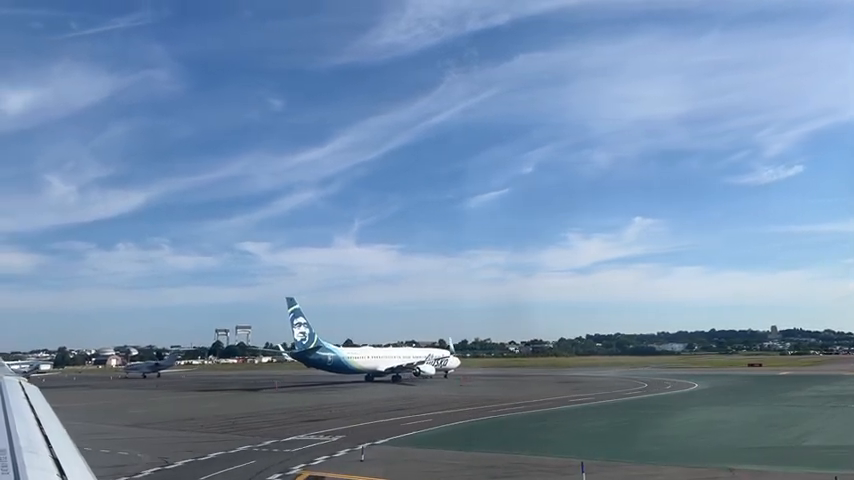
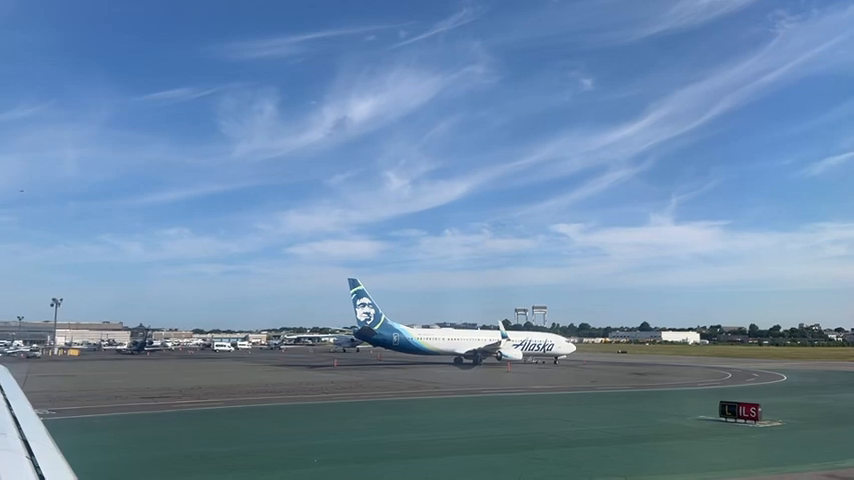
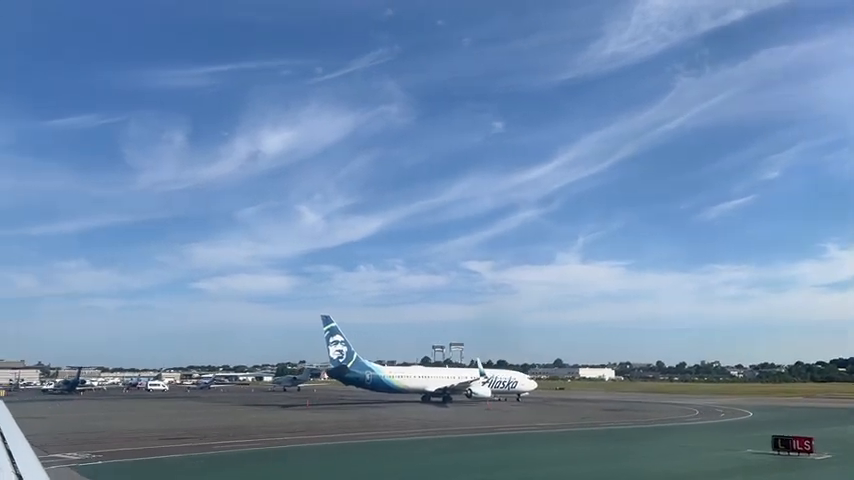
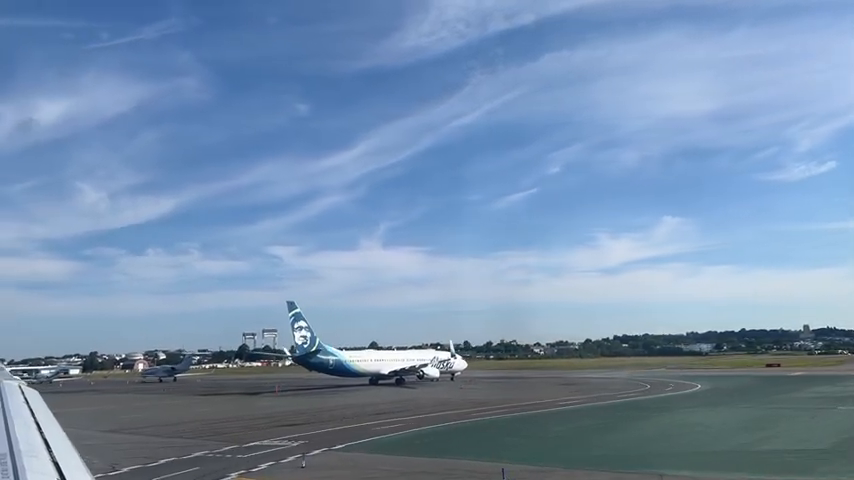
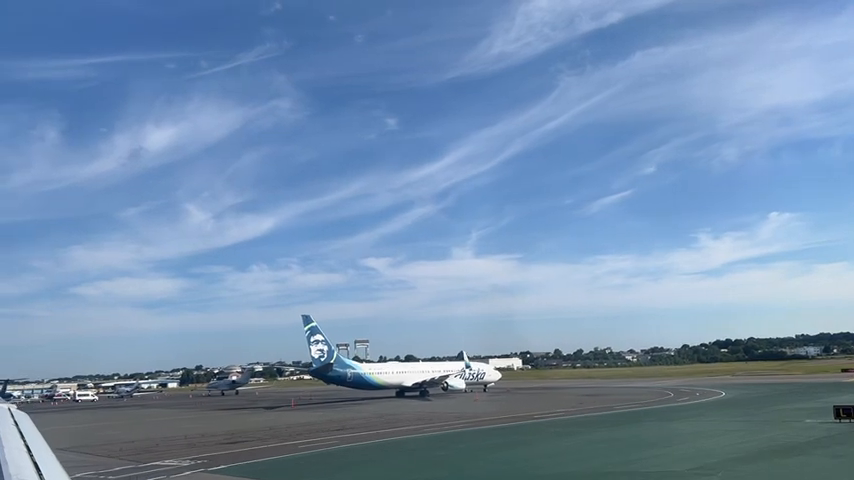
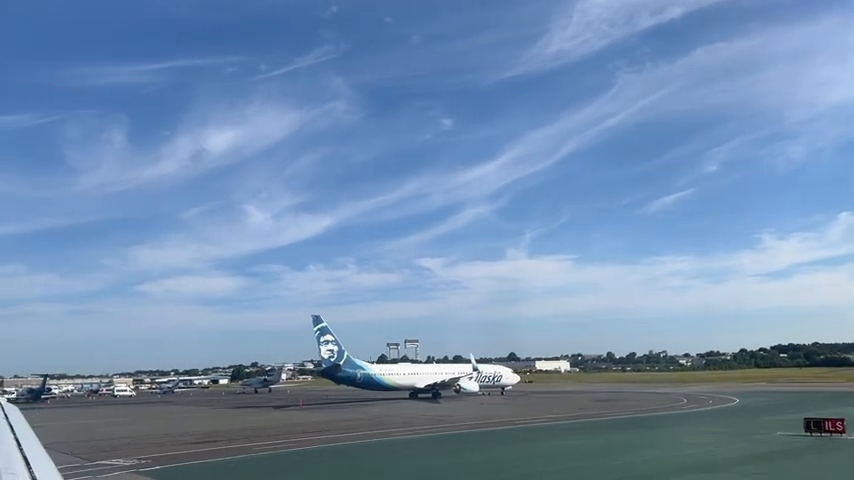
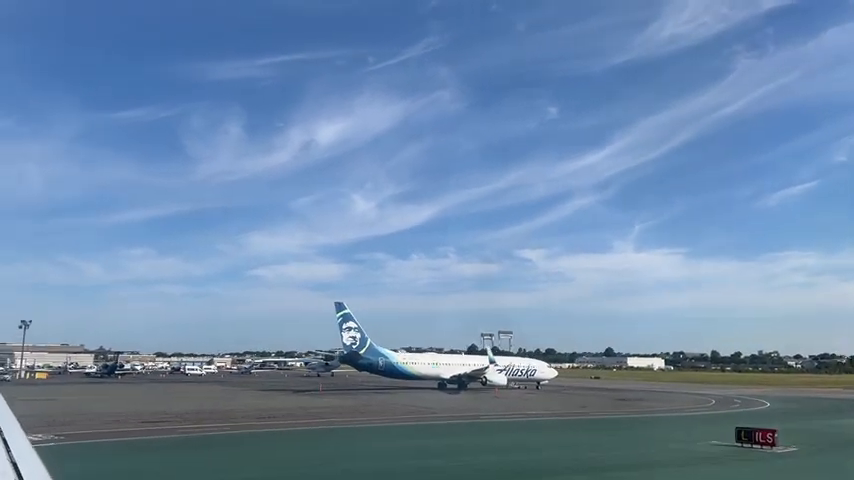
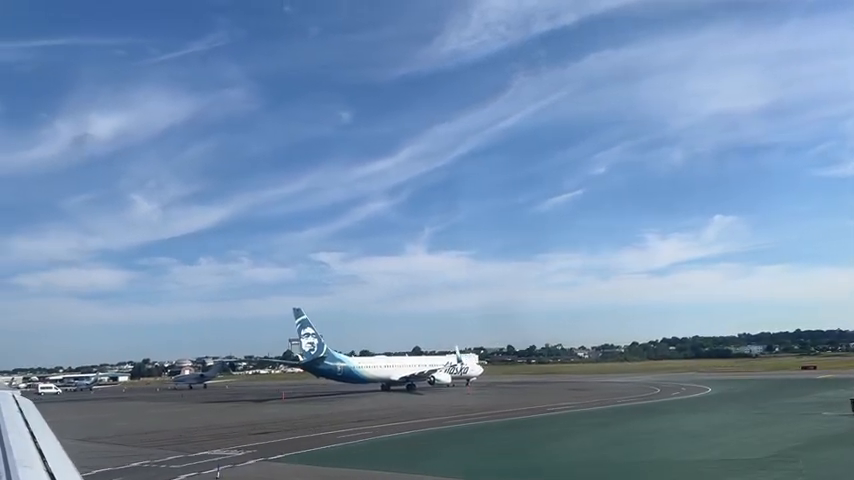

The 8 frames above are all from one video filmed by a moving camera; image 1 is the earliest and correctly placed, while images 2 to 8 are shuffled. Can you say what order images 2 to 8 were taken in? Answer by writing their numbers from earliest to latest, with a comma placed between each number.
4, 8, 5, 6, 3, 7, 2
